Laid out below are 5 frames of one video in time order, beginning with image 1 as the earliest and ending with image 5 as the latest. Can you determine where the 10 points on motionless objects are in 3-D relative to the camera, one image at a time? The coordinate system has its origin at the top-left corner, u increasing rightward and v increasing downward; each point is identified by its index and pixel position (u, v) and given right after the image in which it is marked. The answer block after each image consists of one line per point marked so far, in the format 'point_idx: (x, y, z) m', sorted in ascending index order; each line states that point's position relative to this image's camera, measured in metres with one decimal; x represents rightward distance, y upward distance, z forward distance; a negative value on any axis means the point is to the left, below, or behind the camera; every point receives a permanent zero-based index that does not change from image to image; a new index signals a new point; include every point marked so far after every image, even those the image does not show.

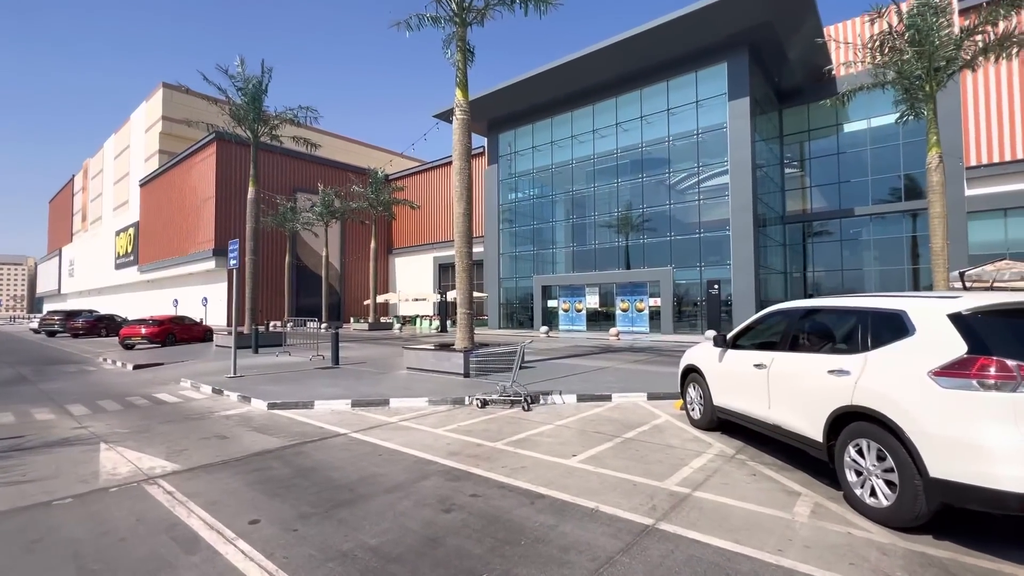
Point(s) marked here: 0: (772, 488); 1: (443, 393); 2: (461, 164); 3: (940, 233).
0: (+2.4, -1.9, +4.5) m
1: (-1.3, -1.9, +8.7) m
2: (-1.4, +3.3, +12.3) m
3: (+14.2, +1.8, +15.7) m
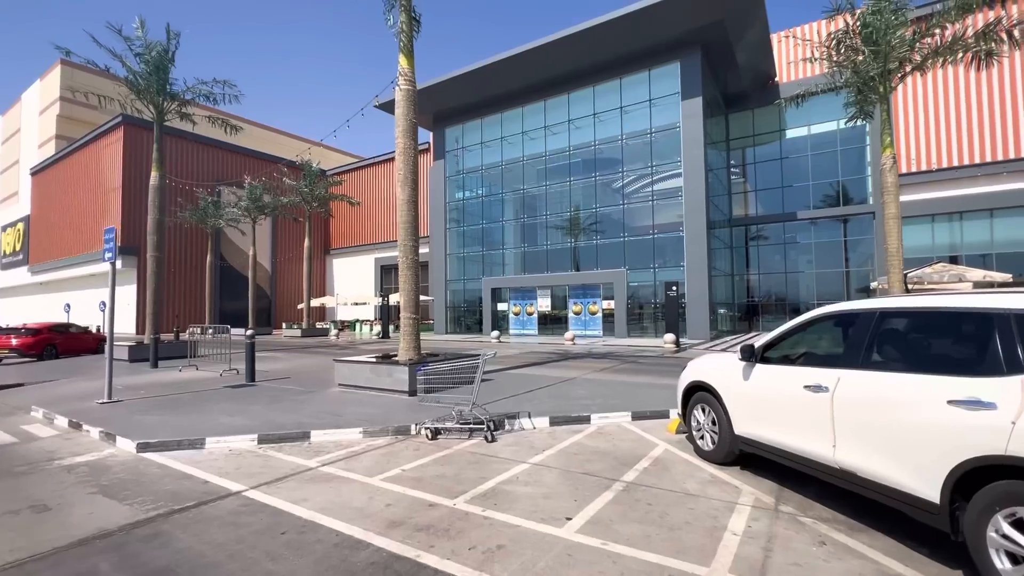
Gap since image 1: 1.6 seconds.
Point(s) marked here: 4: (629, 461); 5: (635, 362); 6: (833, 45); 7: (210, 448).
0: (+2.3, -1.8, +3.1) m
1: (-1.9, -1.9, +6.9) m
2: (-2.4, +3.3, +10.5) m
3: (+12.7, +1.8, +15.7) m
4: (+1.4, -2.0, +5.4) m
5: (+3.6, -2.2, +14.0) m
6: (+11.2, +8.5, +16.4) m
7: (-3.8, -2.0, +6.0) m
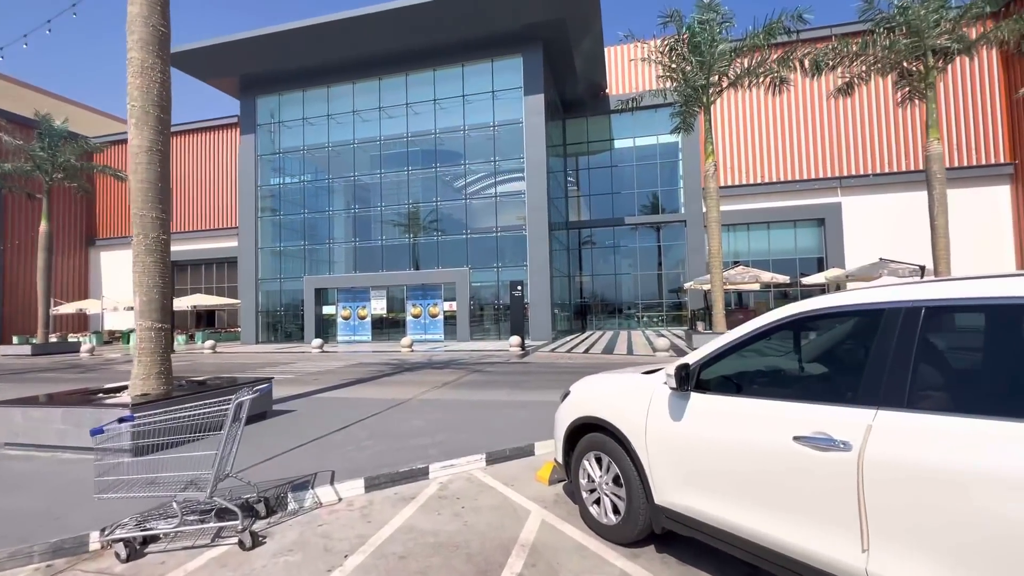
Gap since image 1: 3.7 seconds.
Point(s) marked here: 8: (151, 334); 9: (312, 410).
0: (+1.5, -1.7, +1.4) m
1: (-3.7, -1.8, +3.6) m
2: (-5.3, +3.3, +6.9) m
3: (+7.2, +1.8, +16.7) m
4: (-0.1, -1.9, +3.3) m
5: (-0.8, -2.2, +12.2) m
6: (+5.5, +8.5, +17.0) m
7: (-5.2, -1.9, +2.1) m
8: (-5.0, -0.6, +6.6) m
9: (-3.3, -2.0, +7.9) m
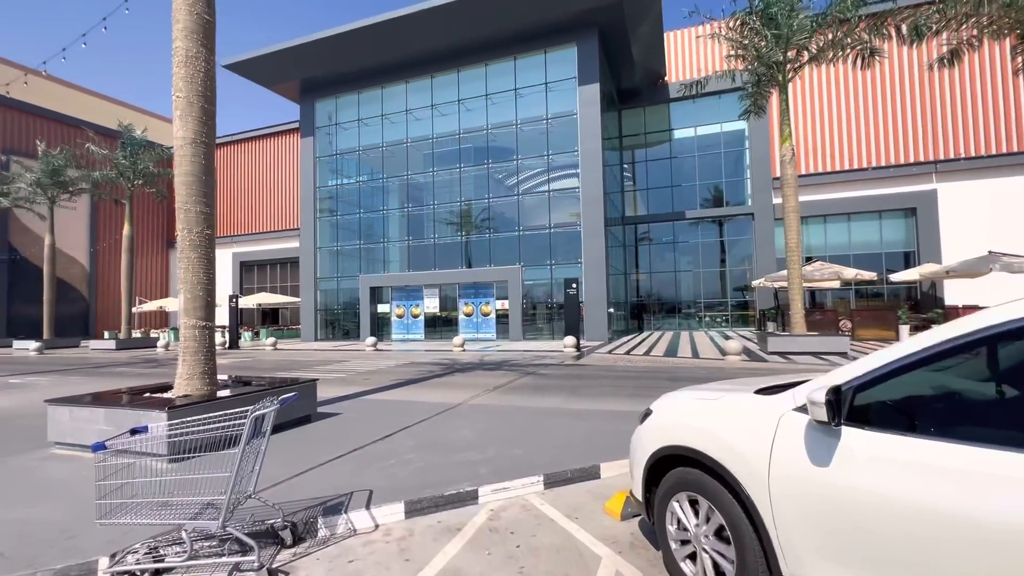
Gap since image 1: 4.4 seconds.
0: (+1.7, -1.7, +0.5) m
1: (-3.3, -1.8, +3.3) m
2: (-4.5, +3.4, +6.7) m
3: (+9.0, +1.9, +15.1) m
4: (+0.2, -1.8, +2.6) m
5: (+0.6, -2.1, +11.4) m
6: (+7.4, +8.6, +15.5) m
7: (-4.9, -1.9, +2.0) m
8: (-4.3, -0.6, +6.4) m
9: (-2.4, -2.0, +7.5) m
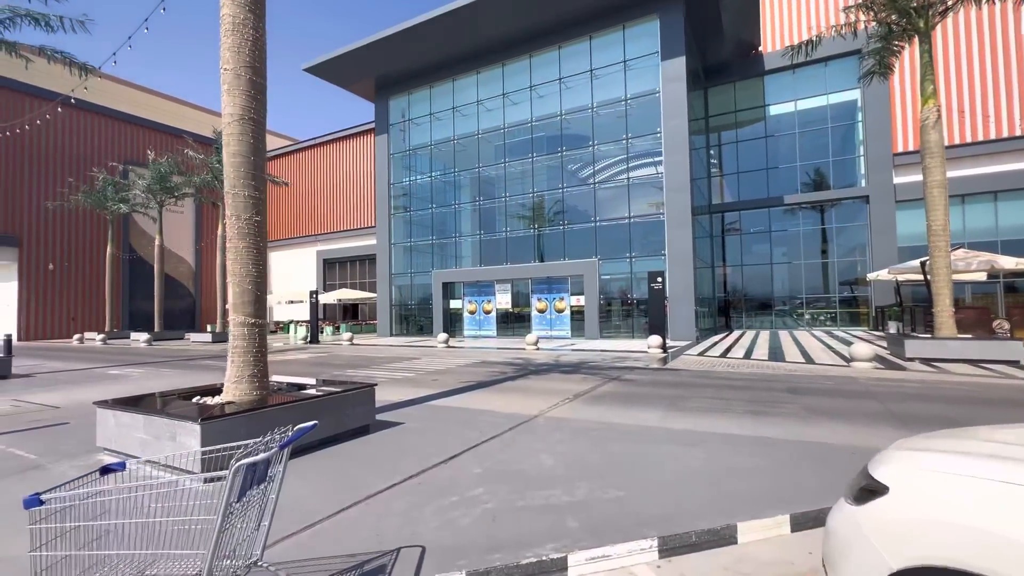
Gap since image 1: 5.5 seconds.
0: (+1.8, -1.6, -1.0) m
1: (-2.7, -1.7, +2.5) m
2: (-3.5, +3.5, +6.1) m
3: (+11.2, +2.1, +12.3) m
4: (+0.6, -1.8, +1.3) m
5: (+2.3, -2.0, +10.0) m
6: (+9.6, +8.8, +13.0) m
7: (-4.6, -1.8, +1.5) m
8: (-3.3, -0.5, +5.8) m
9: (-1.3, -1.9, +6.6) m
